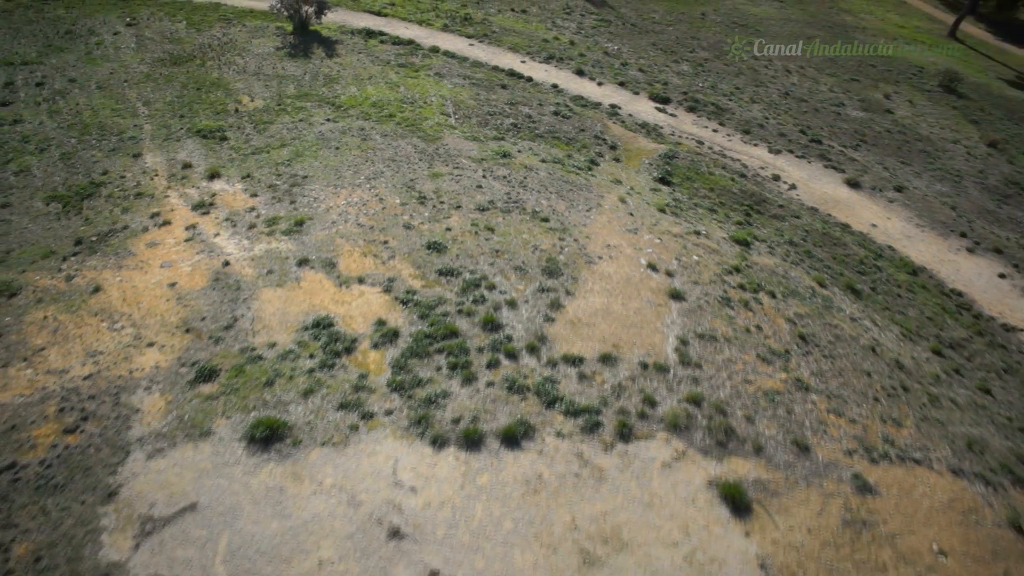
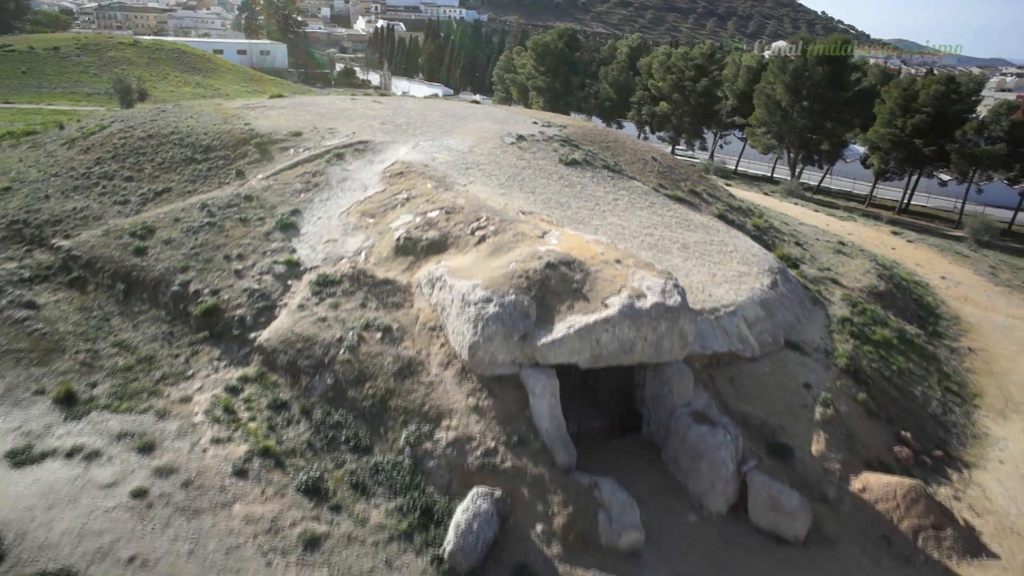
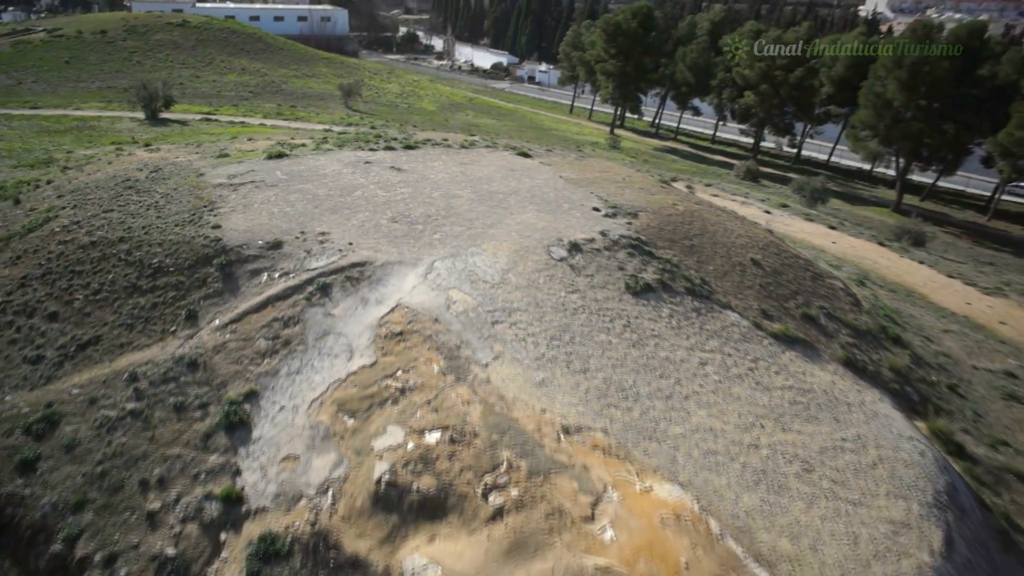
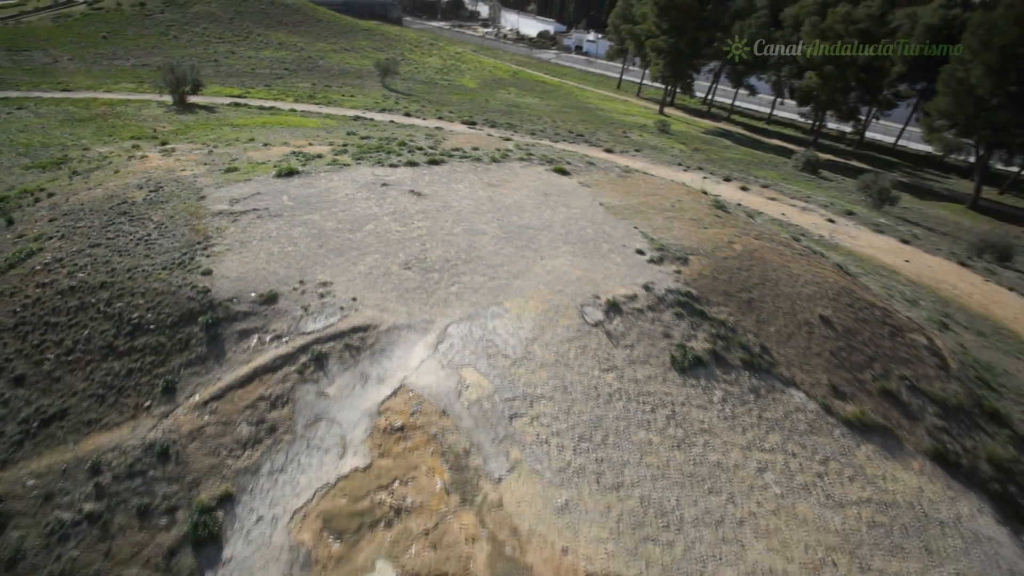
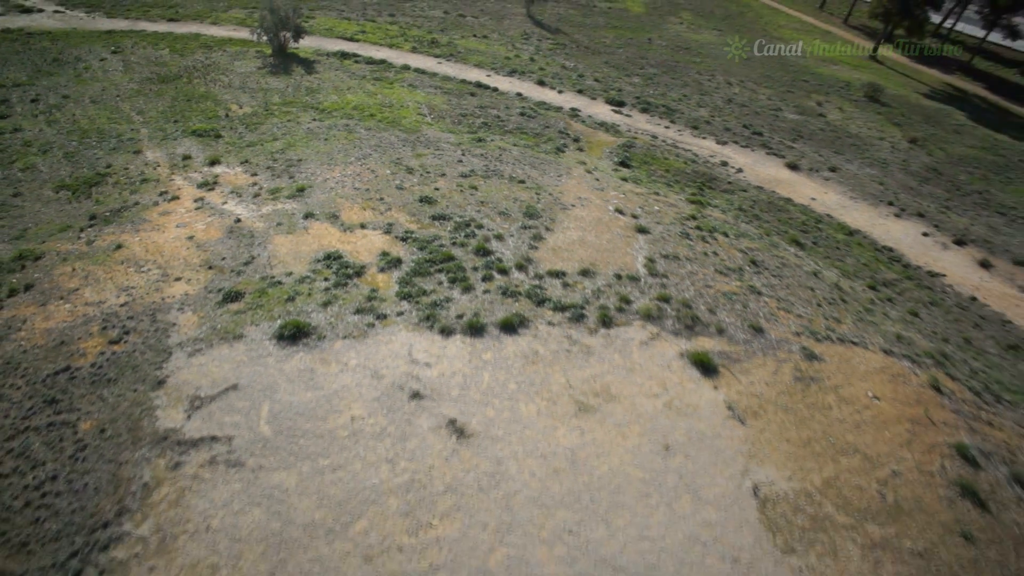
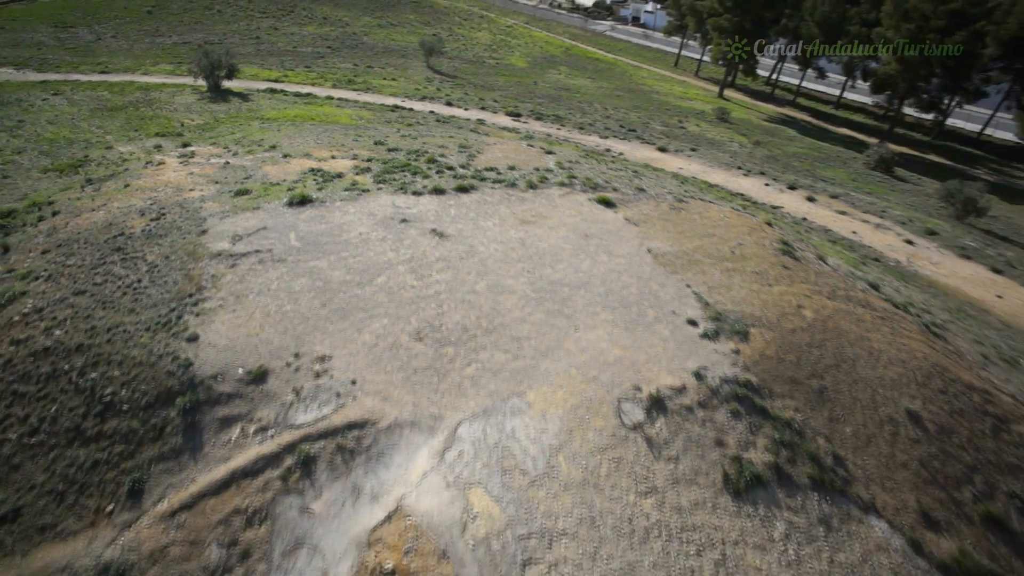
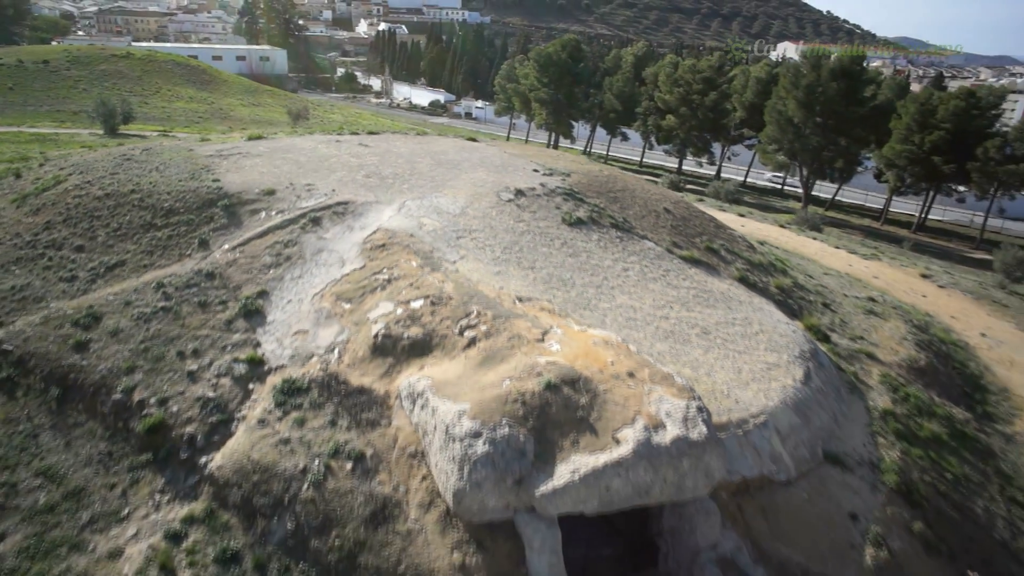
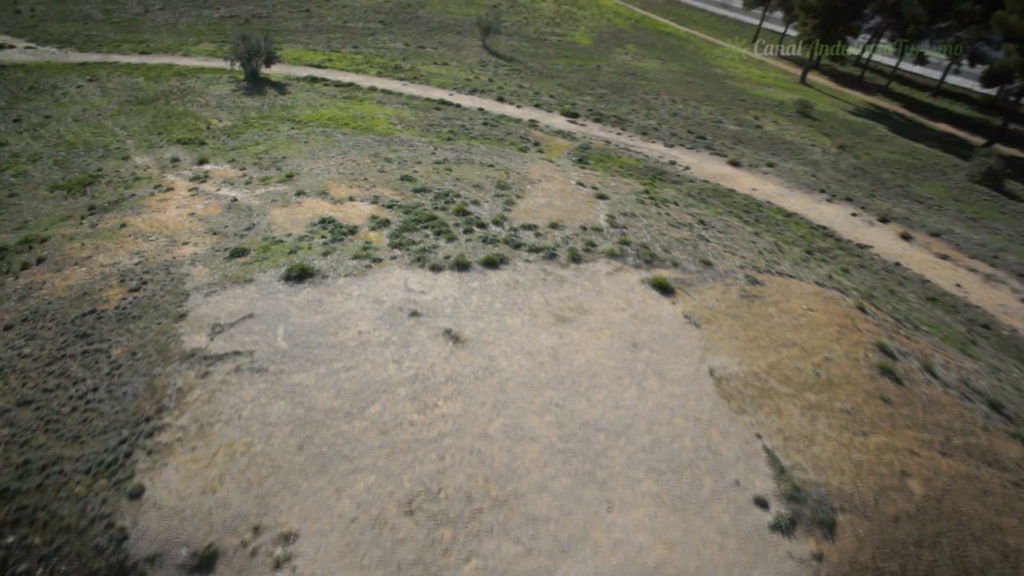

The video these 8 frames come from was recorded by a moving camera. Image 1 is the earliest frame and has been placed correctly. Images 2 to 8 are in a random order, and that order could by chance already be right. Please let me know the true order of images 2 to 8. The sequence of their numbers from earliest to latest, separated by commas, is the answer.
5, 8, 6, 4, 3, 7, 2
